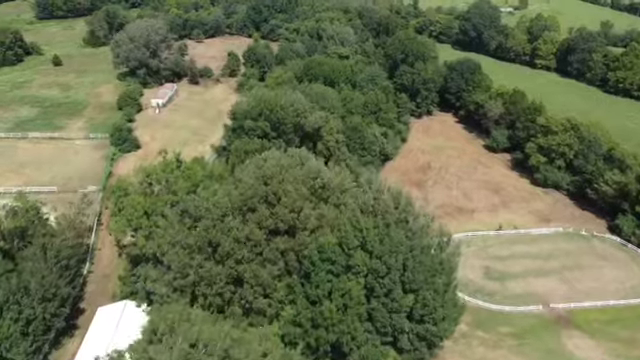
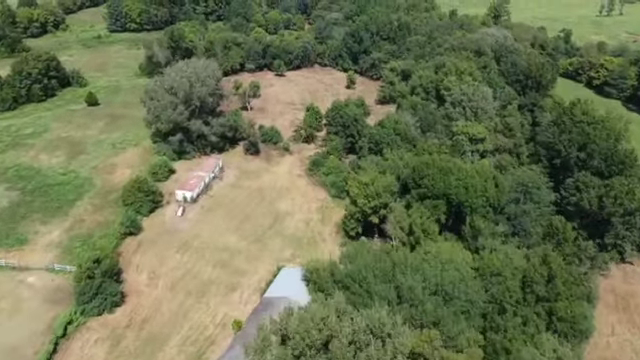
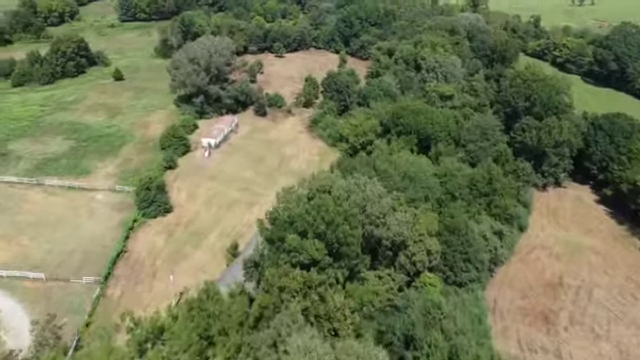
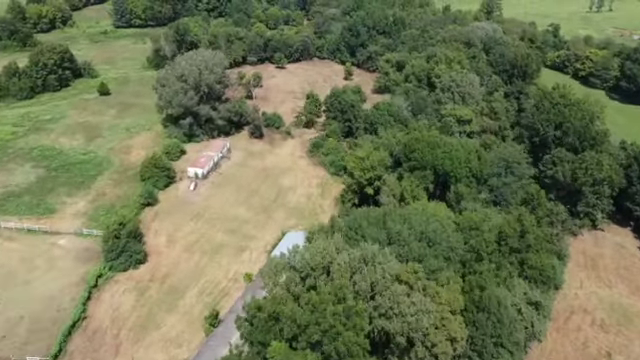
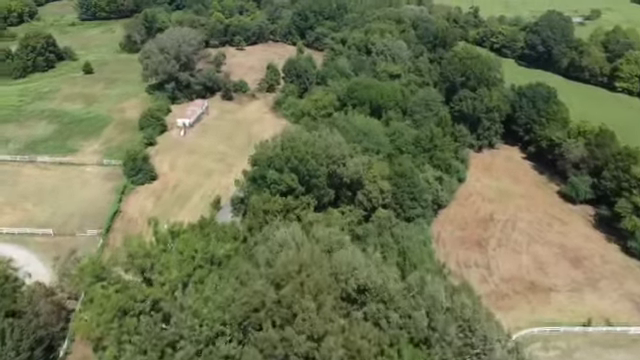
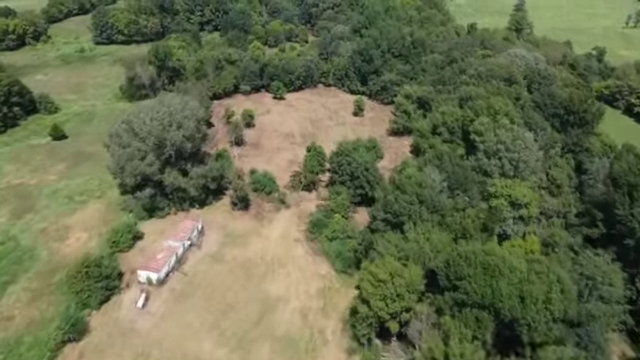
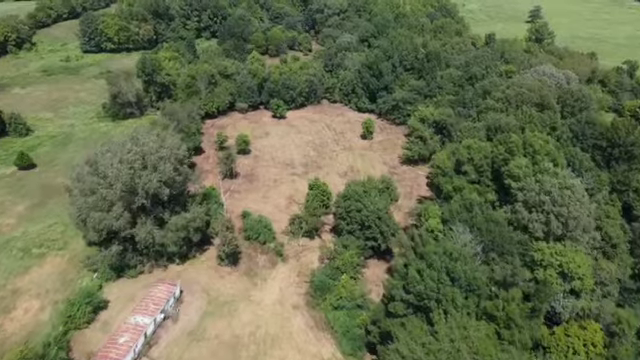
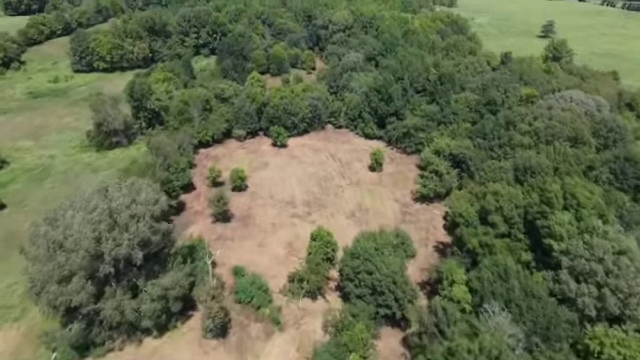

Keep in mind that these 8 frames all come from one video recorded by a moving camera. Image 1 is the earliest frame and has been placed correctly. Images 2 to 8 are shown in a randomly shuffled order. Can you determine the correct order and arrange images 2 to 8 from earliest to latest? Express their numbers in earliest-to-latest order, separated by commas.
5, 3, 4, 2, 6, 7, 8
